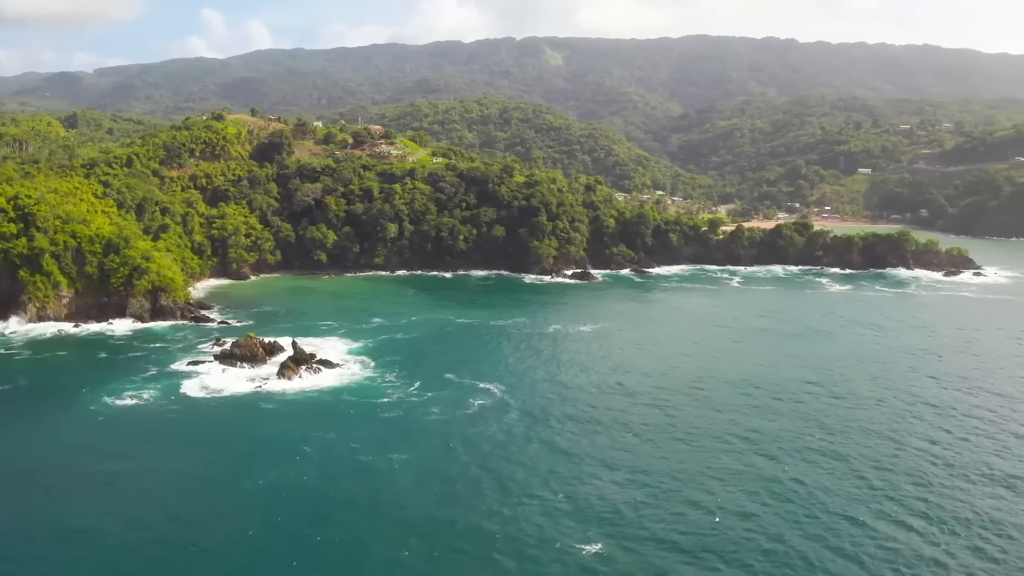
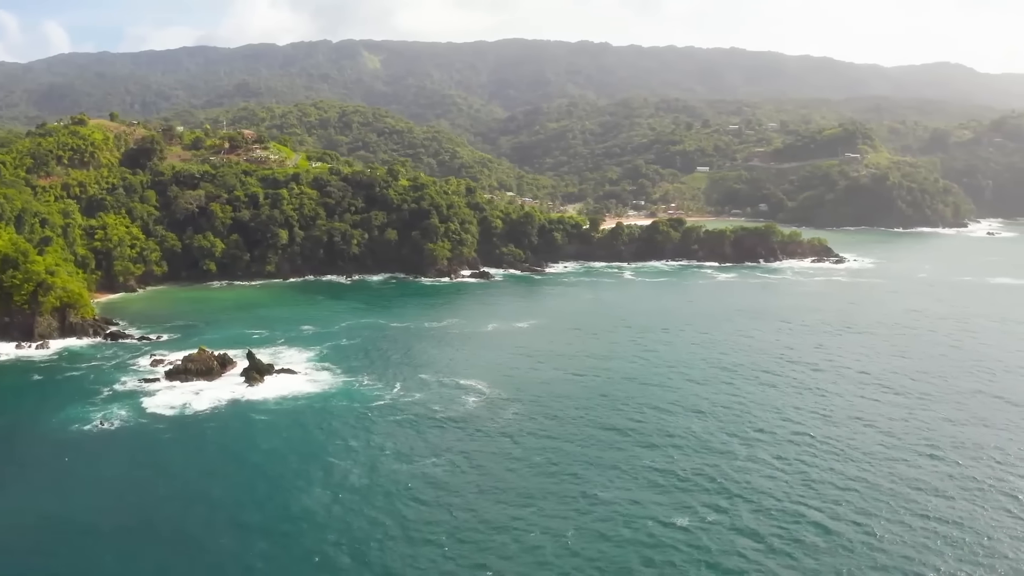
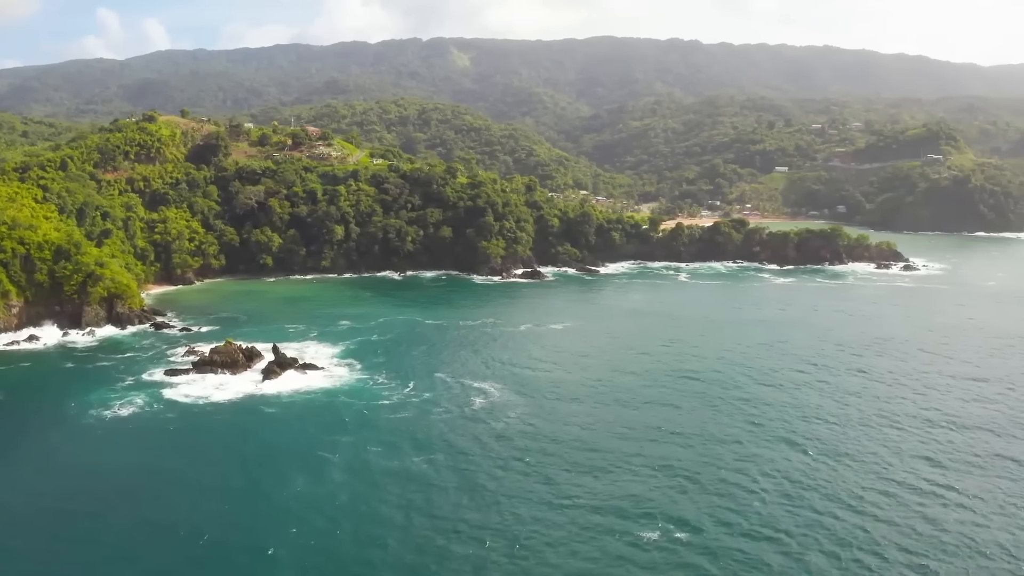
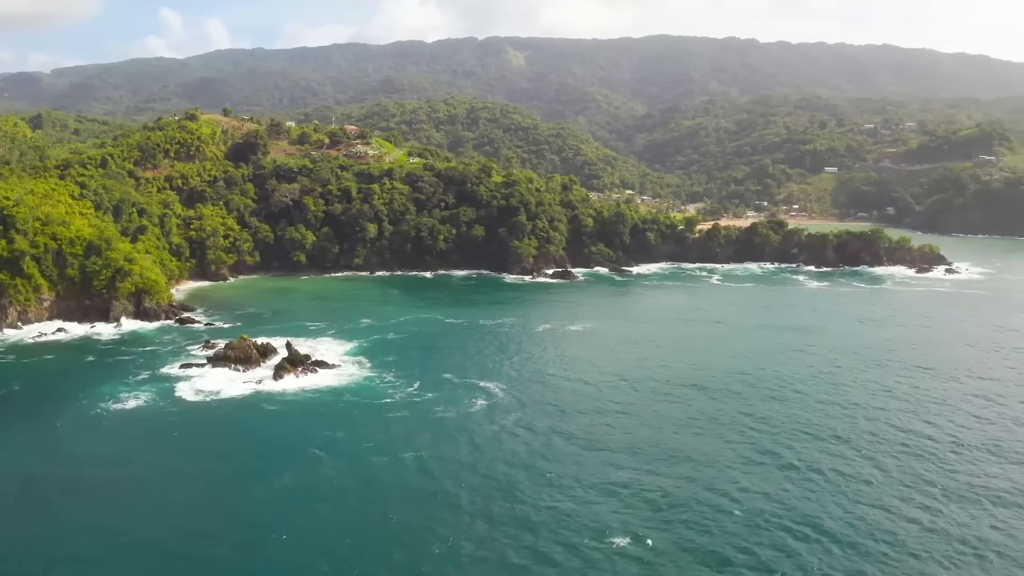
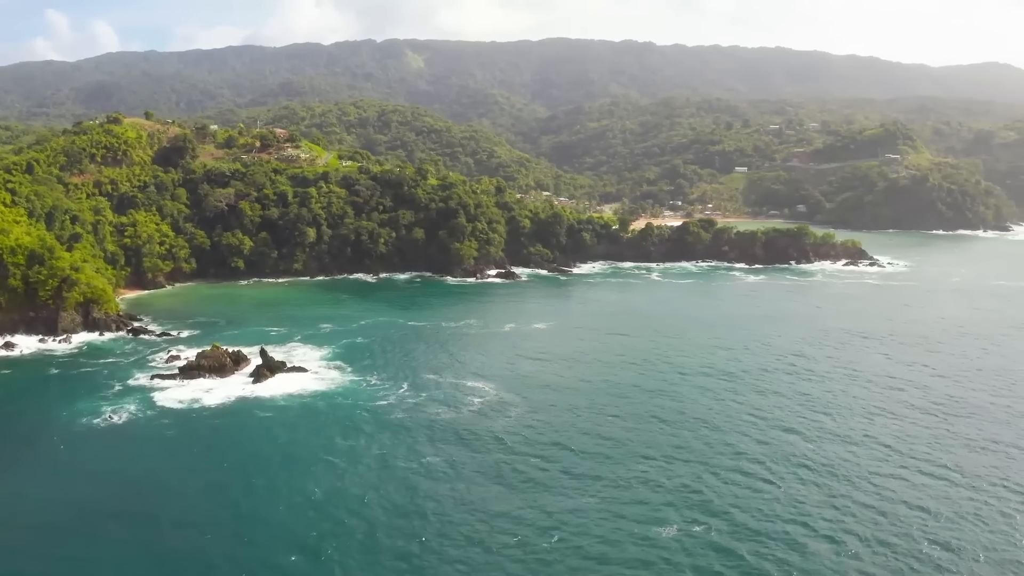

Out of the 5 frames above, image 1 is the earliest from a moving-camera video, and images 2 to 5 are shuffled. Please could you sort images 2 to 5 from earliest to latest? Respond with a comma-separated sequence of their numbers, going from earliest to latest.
4, 3, 5, 2
